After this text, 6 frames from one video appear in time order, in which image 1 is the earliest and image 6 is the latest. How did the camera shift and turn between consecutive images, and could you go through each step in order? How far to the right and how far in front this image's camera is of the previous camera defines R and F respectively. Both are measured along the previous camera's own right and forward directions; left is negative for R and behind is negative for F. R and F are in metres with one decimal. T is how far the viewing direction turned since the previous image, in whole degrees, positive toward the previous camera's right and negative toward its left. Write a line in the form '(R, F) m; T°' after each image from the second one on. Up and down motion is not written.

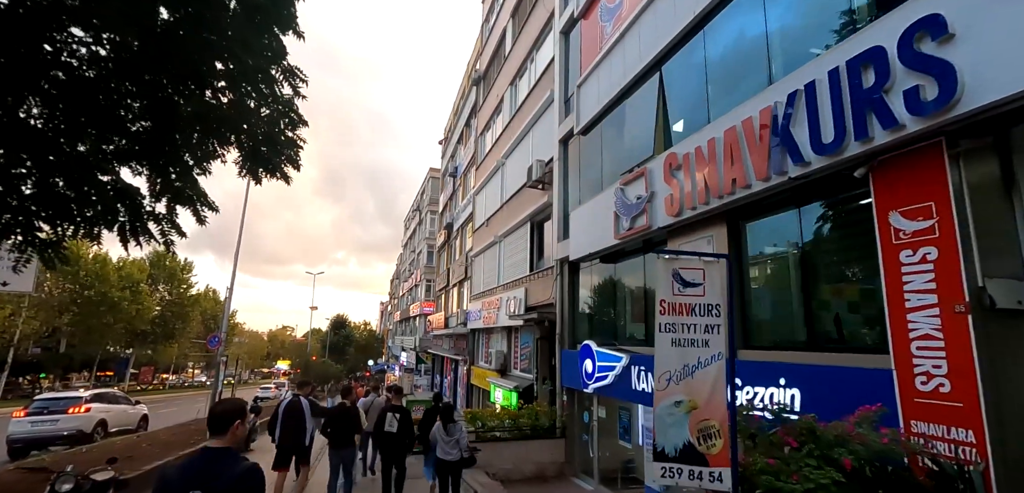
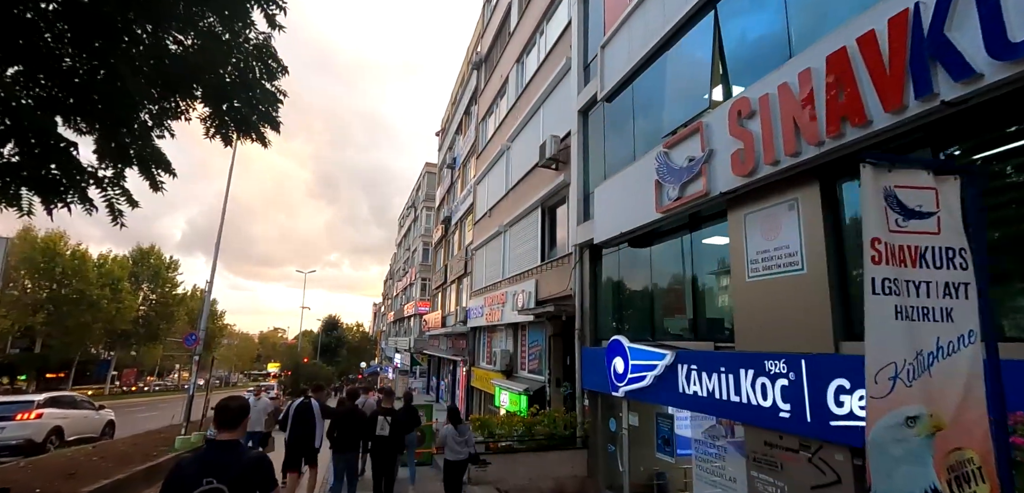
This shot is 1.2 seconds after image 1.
(-0.4, +1.4) m; +1°
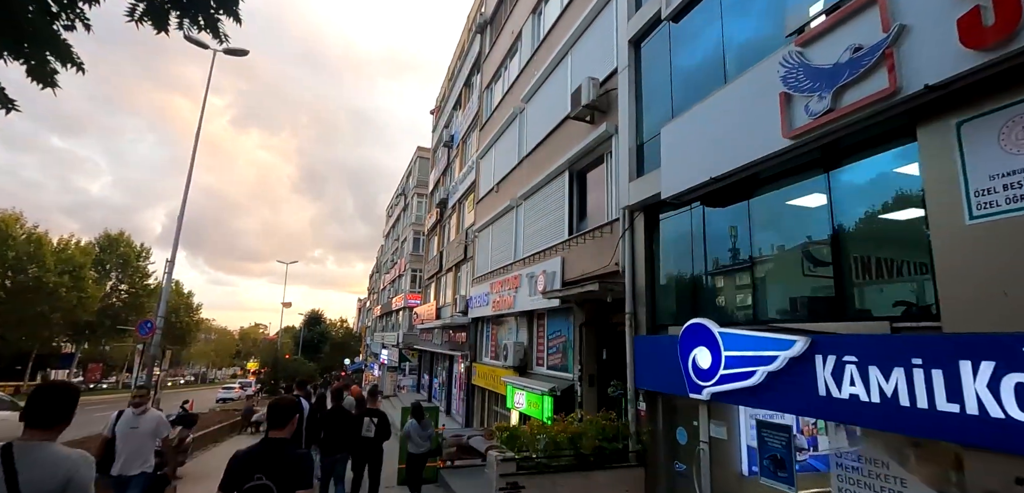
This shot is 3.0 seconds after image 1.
(-0.8, +2.1) m; +2°
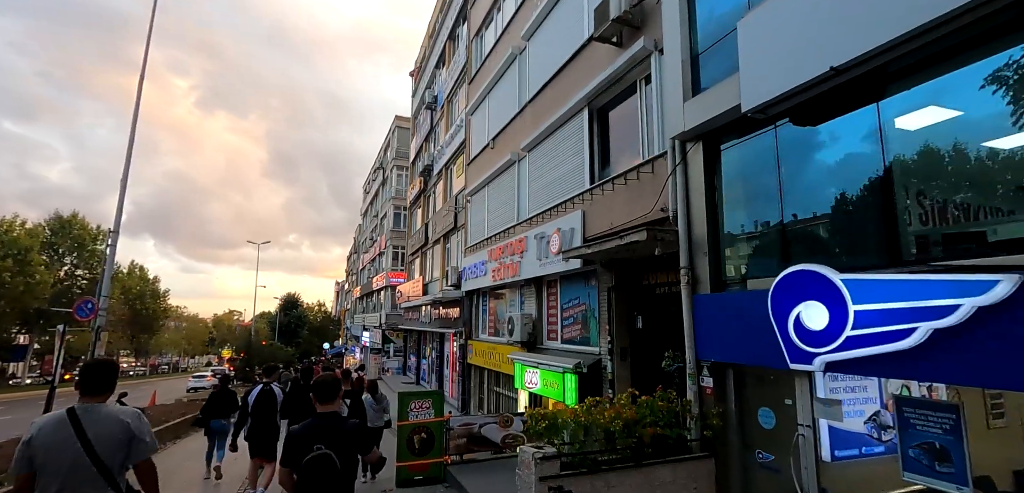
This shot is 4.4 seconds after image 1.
(-0.6, +1.7) m; +3°
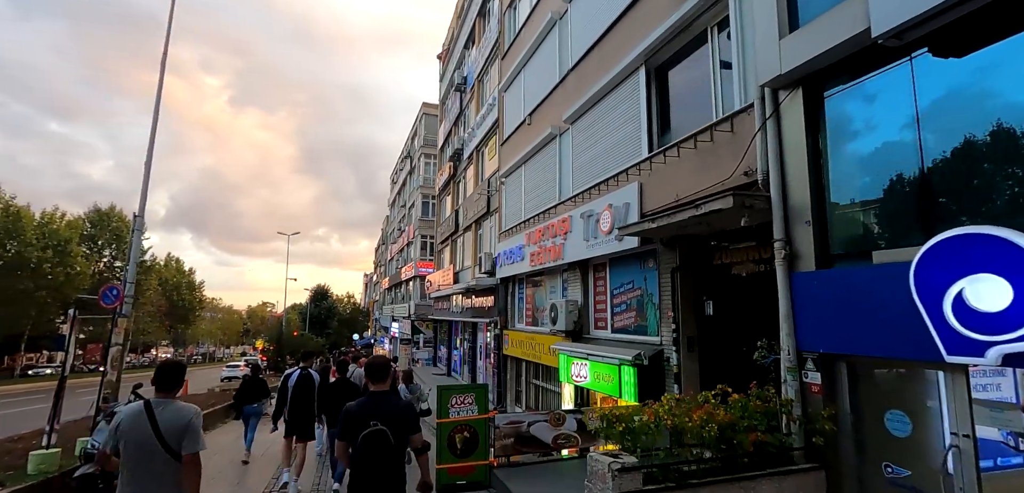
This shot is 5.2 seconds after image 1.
(-0.4, +0.9) m; -3°
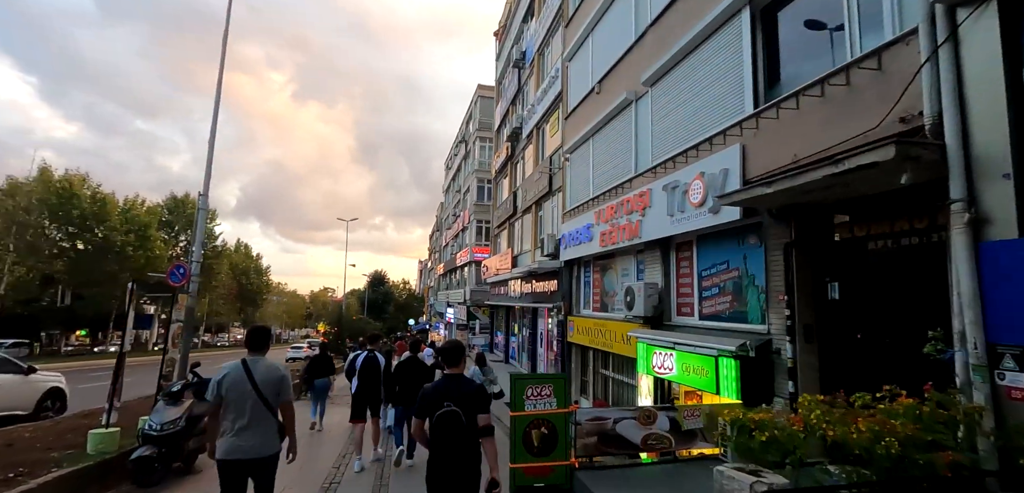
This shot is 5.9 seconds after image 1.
(-0.4, +0.8) m; -6°
